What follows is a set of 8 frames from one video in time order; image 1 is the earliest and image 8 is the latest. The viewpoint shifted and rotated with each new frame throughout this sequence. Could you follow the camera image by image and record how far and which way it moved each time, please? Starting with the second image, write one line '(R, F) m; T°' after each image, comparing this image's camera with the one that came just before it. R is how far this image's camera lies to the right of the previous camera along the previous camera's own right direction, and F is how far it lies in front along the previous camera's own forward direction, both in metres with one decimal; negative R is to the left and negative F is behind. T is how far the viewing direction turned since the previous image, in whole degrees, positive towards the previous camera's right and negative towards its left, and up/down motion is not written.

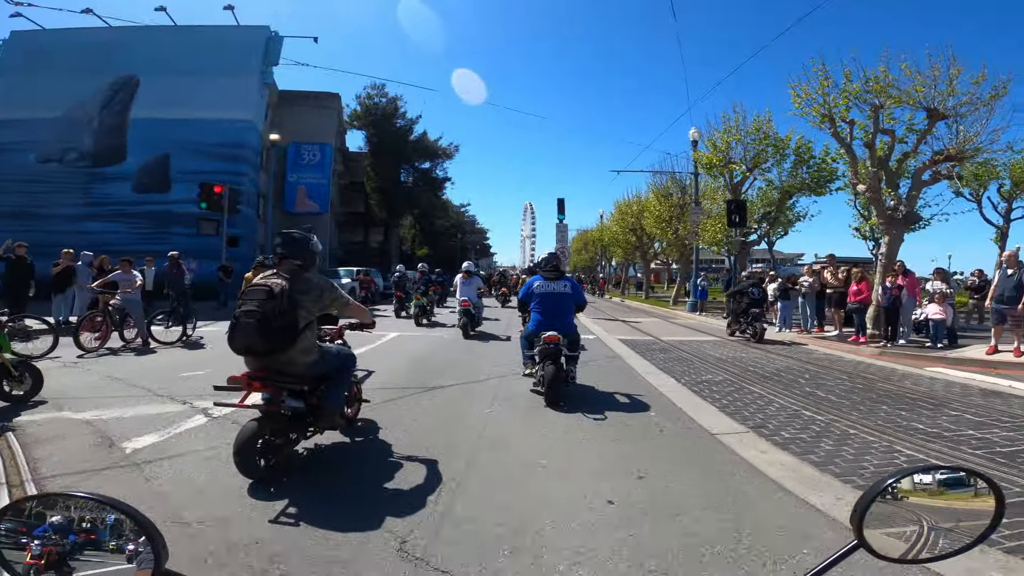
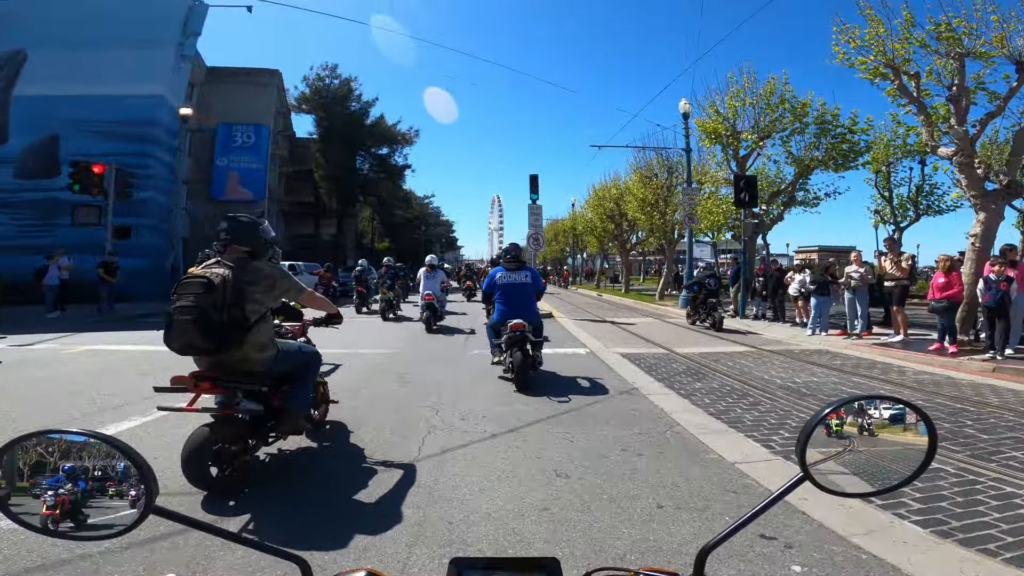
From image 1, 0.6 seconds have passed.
(0.0, +0.4) m; +3°
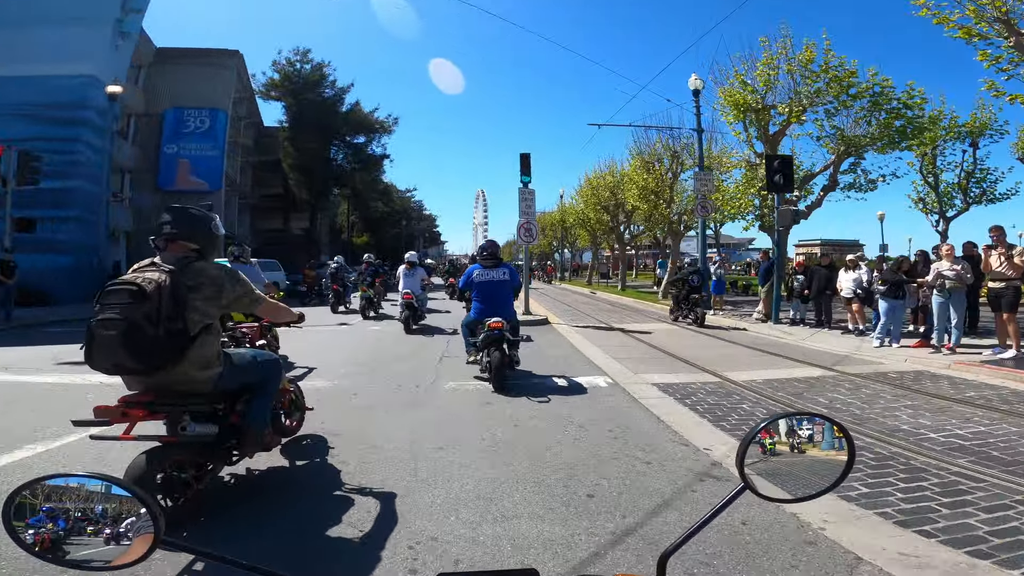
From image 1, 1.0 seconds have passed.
(0.0, +0.3) m; +1°
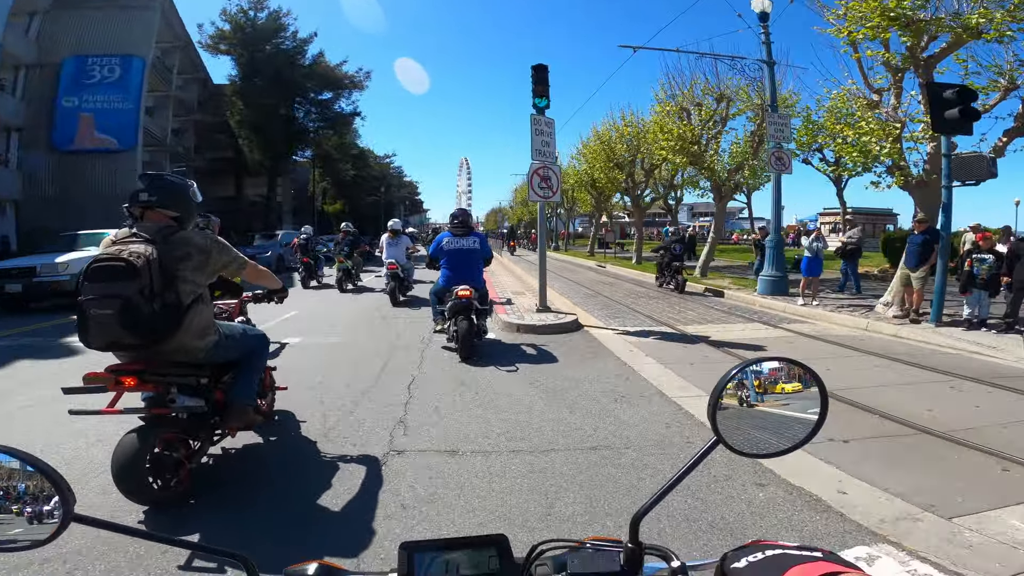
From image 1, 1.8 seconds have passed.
(0.0, +0.5) m; +1°
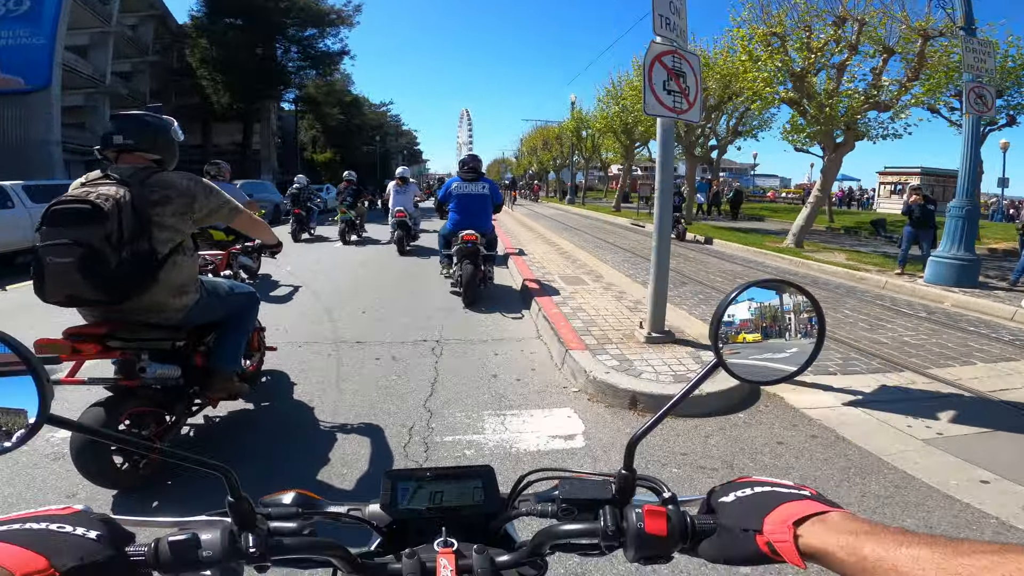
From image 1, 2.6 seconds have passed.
(0.0, +0.4) m; 0°
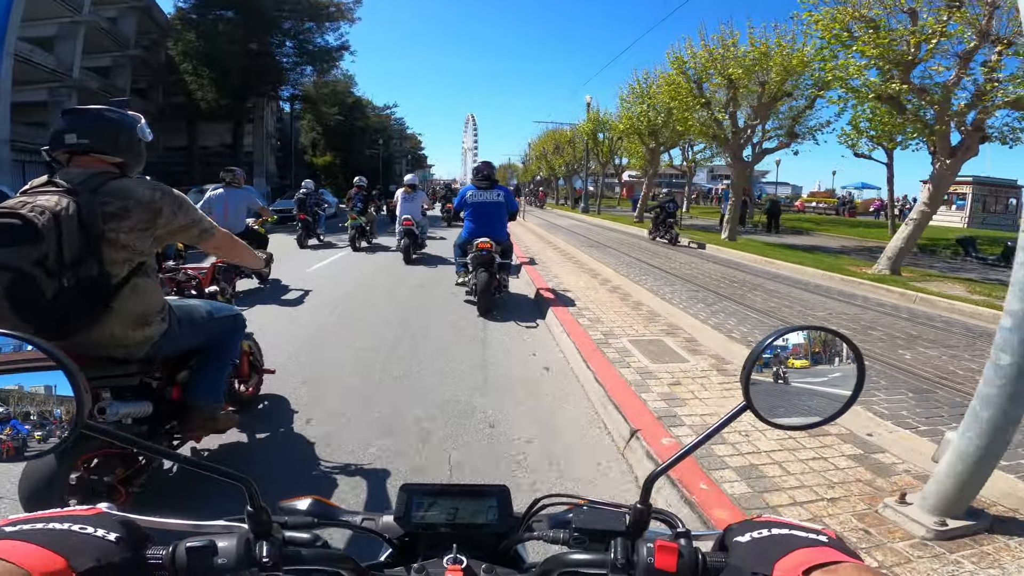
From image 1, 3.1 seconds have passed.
(0.0, +0.3) m; 0°
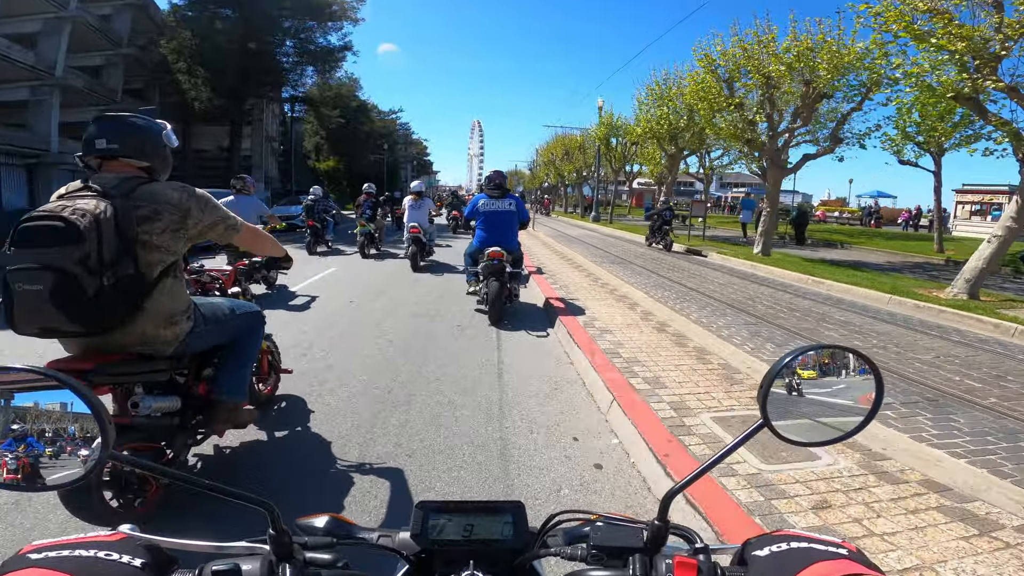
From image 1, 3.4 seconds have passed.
(-0.1, +0.1) m; 0°
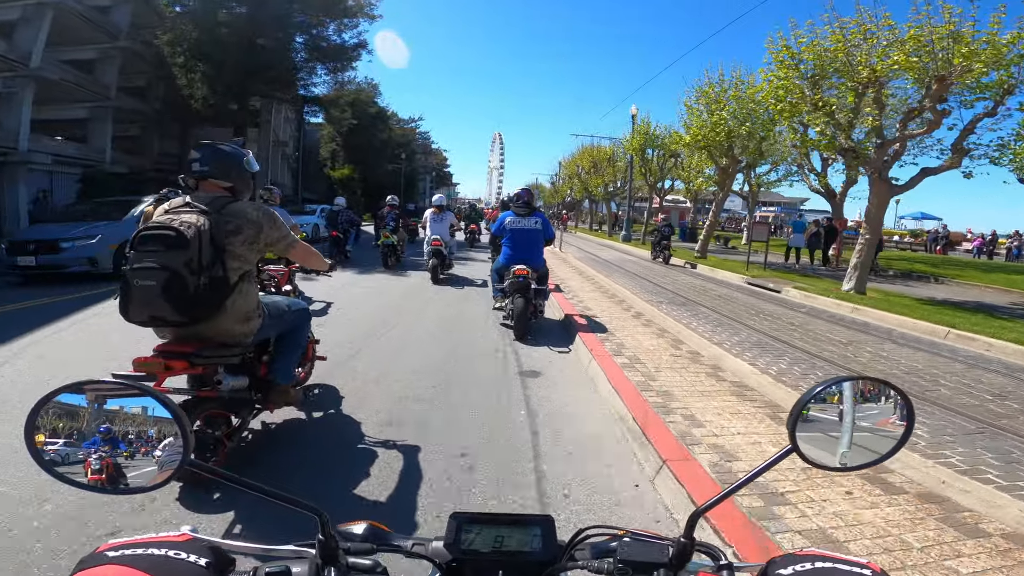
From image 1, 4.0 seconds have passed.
(-0.2, -0.3) m; -1°
